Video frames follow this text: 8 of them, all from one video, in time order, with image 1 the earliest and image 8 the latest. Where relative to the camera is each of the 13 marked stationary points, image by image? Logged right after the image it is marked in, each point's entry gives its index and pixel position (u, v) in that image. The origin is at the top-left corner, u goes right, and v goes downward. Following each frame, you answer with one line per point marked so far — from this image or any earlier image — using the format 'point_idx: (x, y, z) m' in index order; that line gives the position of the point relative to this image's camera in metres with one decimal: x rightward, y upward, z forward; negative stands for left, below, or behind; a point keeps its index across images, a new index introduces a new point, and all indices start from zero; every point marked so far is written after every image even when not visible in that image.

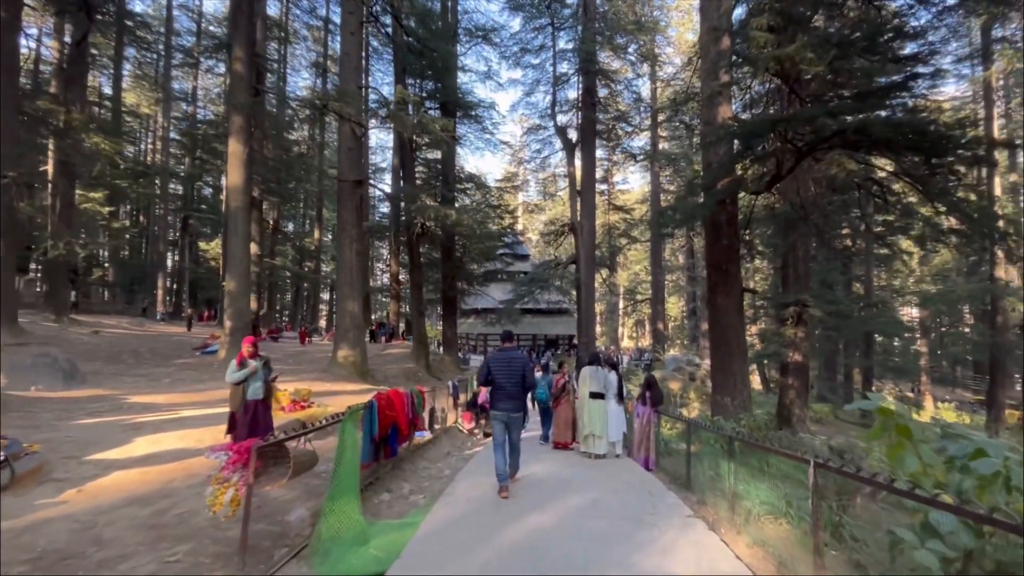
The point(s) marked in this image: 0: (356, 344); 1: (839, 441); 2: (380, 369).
0: (-5.2, -1.8, +15.0) m
1: (+10.4, -4.9, +15.4) m
2: (-5.4, -3.2, +18.6) m
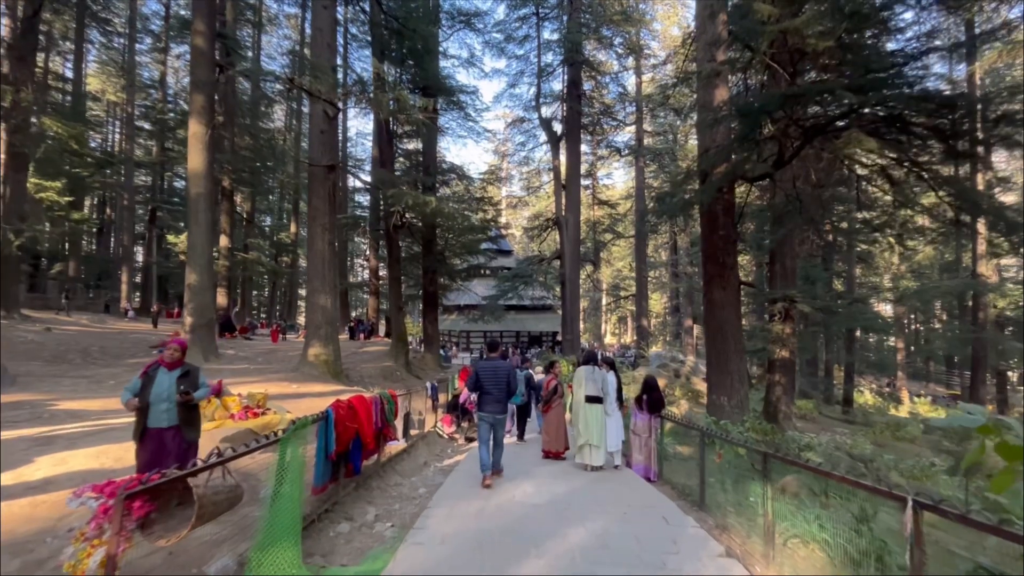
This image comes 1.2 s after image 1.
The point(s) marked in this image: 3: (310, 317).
0: (-5.7, -1.6, +14.1) m
1: (+9.9, -4.7, +15.1) m
2: (-6.0, -3.0, +17.7) m
3: (-6.2, -0.8, +14.1) m
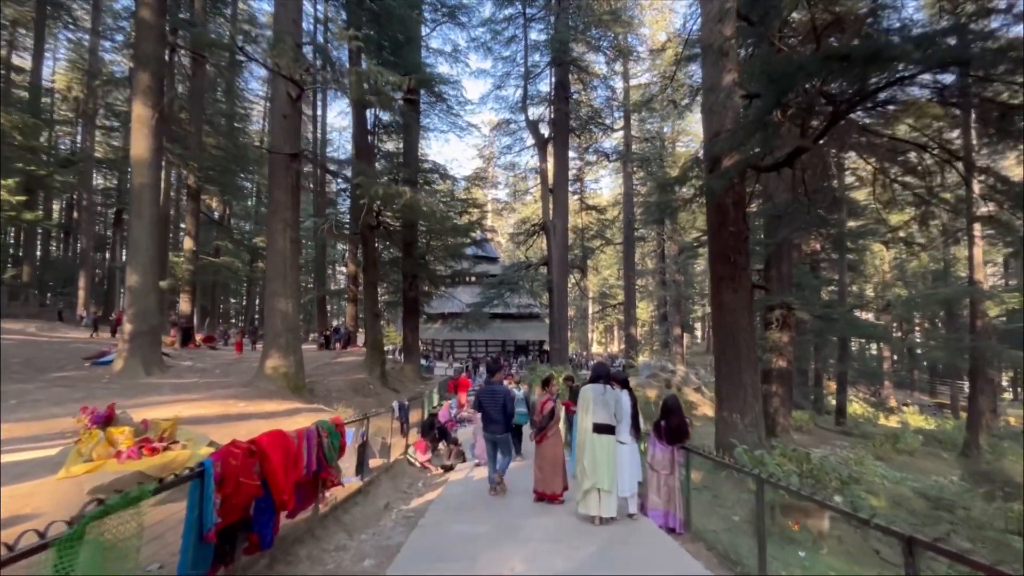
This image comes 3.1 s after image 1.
0: (-6.1, -1.7, +12.7) m
1: (+9.5, -4.9, +14.1) m
2: (-6.5, -3.1, +16.3) m
3: (-6.6, -1.0, +12.7) m
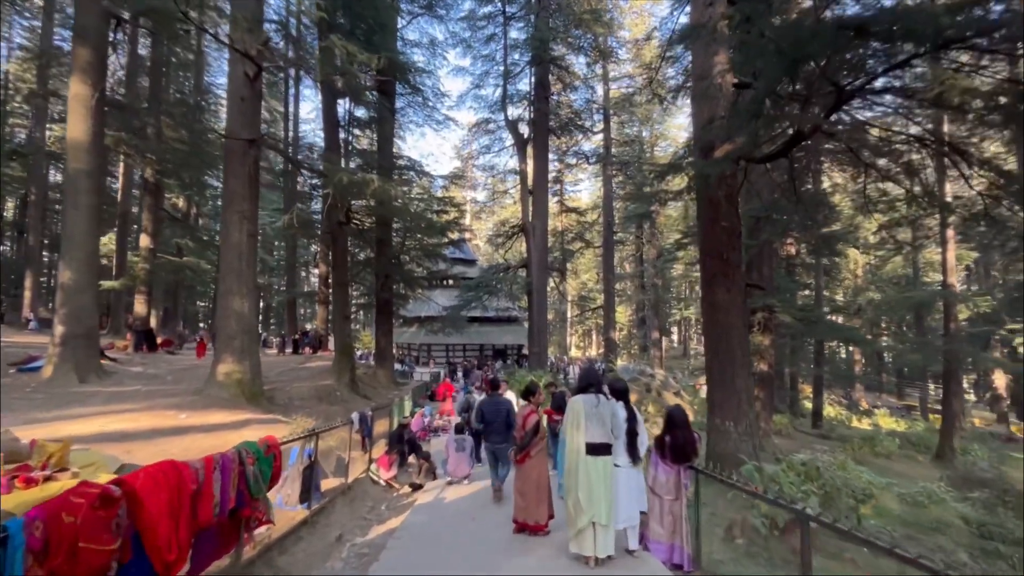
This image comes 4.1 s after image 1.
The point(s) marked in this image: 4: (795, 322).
0: (-6.6, -1.7, +11.8) m
1: (+8.8, -5.0, +13.8) m
2: (-7.2, -3.1, +15.3) m
3: (-7.2, -0.9, +11.7) m
4: (+11.8, -1.5, +19.9) m
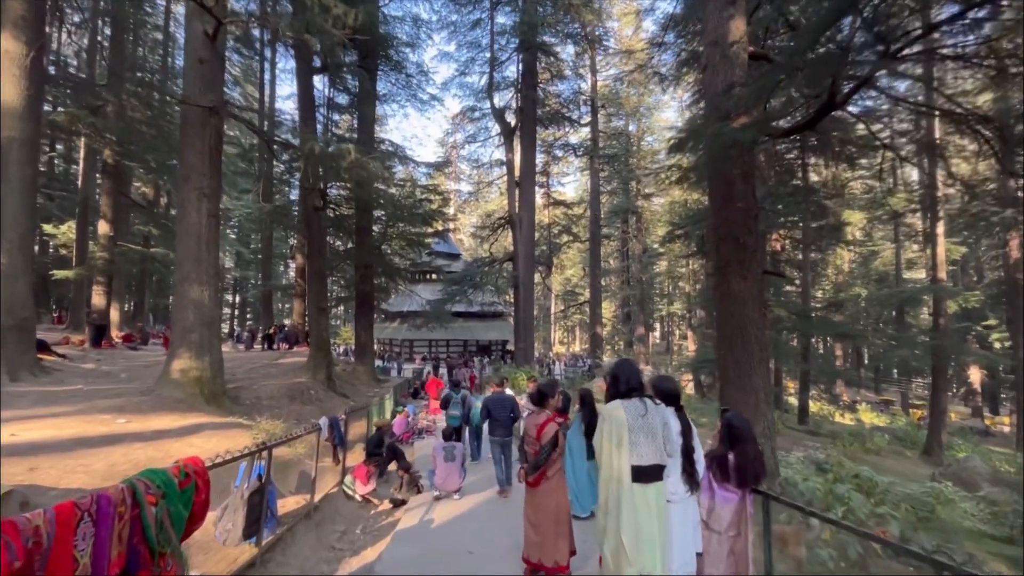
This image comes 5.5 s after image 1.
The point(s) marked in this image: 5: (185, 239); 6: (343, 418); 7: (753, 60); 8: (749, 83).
0: (-6.8, -1.4, +10.7) m
1: (+8.5, -4.7, +13.3) m
2: (-7.6, -2.9, +14.2) m
3: (-7.4, -0.7, +10.6) m
4: (+11.3, -1.2, +19.5) m
5: (-7.1, +1.1, +10.4) m
6: (-3.0, -2.3, +8.7) m
7: (+4.2, +4.0, +8.3) m
8: (+3.6, +3.2, +7.3) m
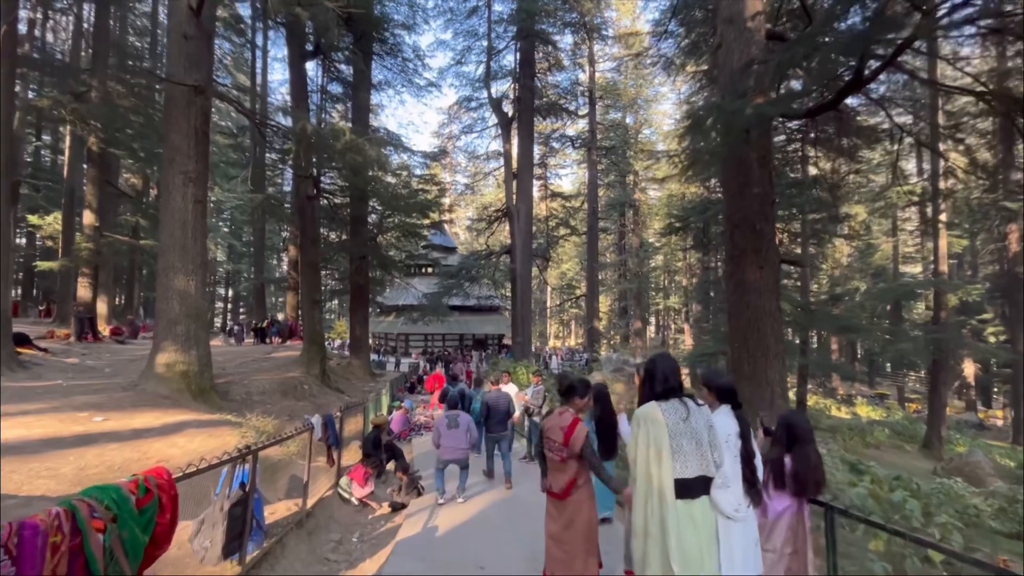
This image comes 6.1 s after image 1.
0: (-6.8, -1.2, +10.2) m
1: (+8.5, -4.5, +13.1) m
2: (-7.6, -2.6, +13.8) m
3: (-7.3, -0.5, +10.2) m
4: (+11.2, -0.9, +19.3) m
5: (-7.0, +1.3, +10.0) m
6: (-2.9, -2.1, +8.3) m
7: (+4.3, +4.1, +7.9) m
8: (+3.7, +3.3, +7.0) m
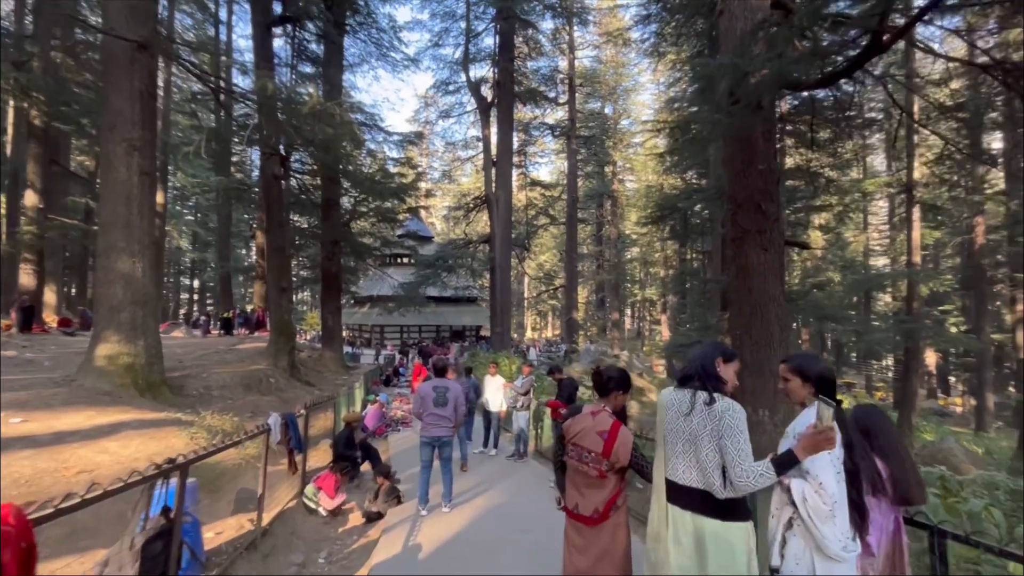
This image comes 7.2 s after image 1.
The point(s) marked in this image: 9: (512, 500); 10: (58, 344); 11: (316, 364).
0: (-7.2, -0.9, +9.3) m
1: (+8.0, -4.2, +12.9) m
2: (-8.1, -2.3, +12.9) m
3: (-7.7, -0.2, +9.2) m
4: (+10.4, -0.5, +19.2) m
5: (-7.3, +1.5, +9.0) m
6: (-3.2, -1.9, +7.6) m
7: (+4.1, +4.4, +7.5) m
8: (+3.5, +3.5, +6.5) m
9: (0.0, -3.1, +7.0) m
10: (-13.4, -1.7, +14.2) m
11: (-7.6, -2.9, +18.6) m
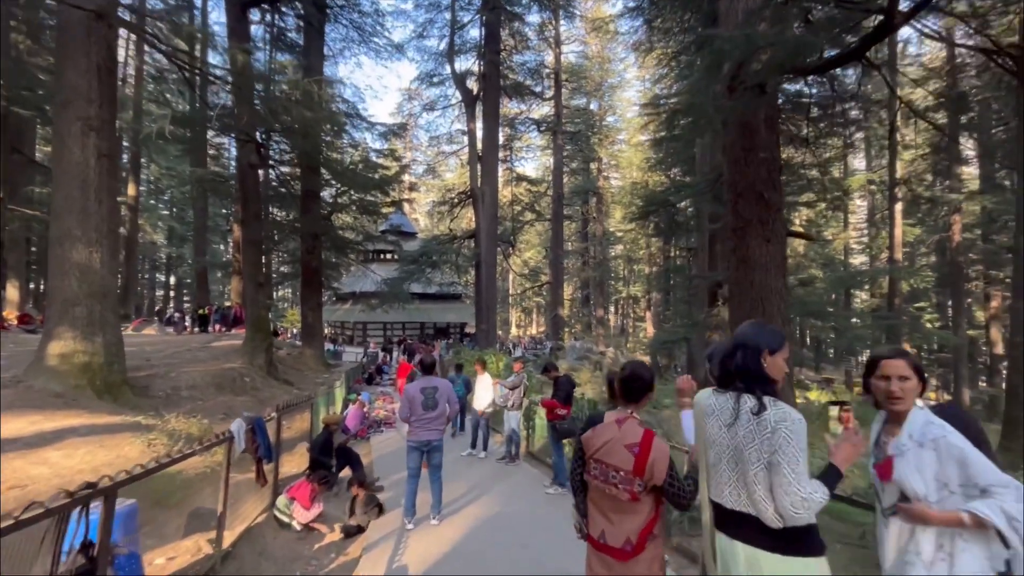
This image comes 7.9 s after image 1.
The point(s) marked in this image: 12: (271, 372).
0: (-7.4, -0.8, +8.7) m
1: (+7.7, -4.1, +12.9) m
2: (-8.4, -2.1, +12.2) m
3: (-7.9, -0.1, +8.6) m
4: (+9.9, -0.4, +19.2) m
5: (-7.5, +1.7, +8.4) m
6: (-3.3, -1.8, +7.2) m
7: (+3.9, +4.5, +7.2) m
8: (+3.4, +3.6, +6.2) m
9: (-0.1, -3.0, +6.7) m
10: (-13.8, -1.5, +13.4) m
11: (-8.1, -2.8, +18.0) m
12: (-7.4, -2.6, +14.8) m
